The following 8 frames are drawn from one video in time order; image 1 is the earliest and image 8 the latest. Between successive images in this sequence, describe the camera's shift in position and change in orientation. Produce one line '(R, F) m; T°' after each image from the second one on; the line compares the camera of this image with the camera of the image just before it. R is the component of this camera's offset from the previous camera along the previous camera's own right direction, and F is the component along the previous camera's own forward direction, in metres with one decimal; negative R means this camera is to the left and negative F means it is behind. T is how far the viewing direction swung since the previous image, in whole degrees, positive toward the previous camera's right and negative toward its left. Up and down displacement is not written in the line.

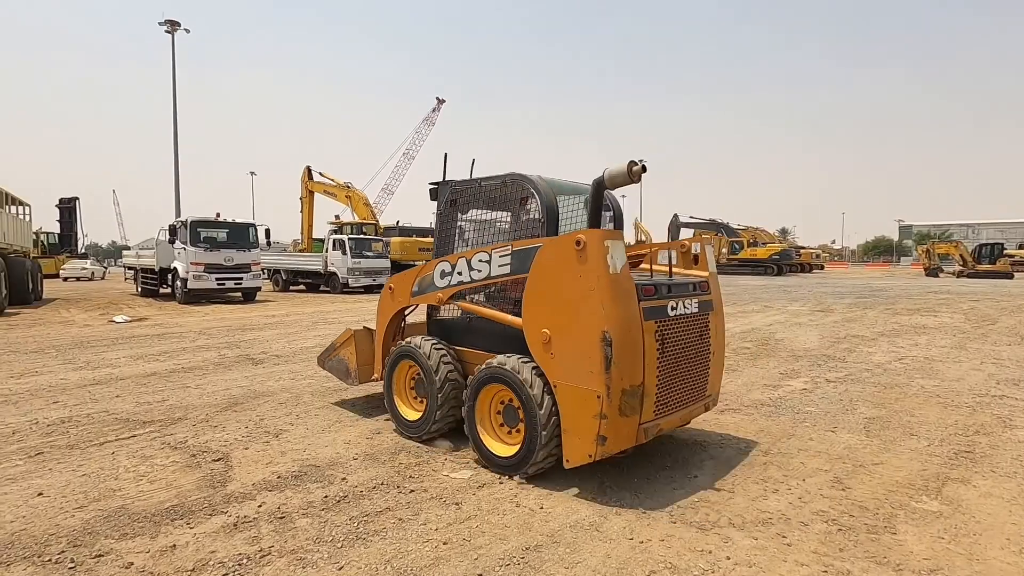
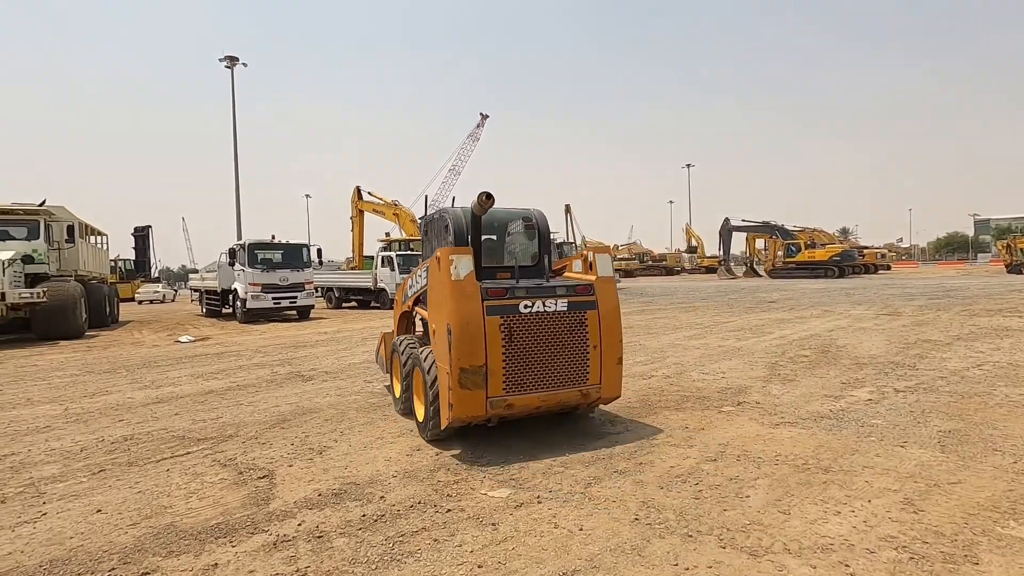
(+0.1, +0.1) m; -5°
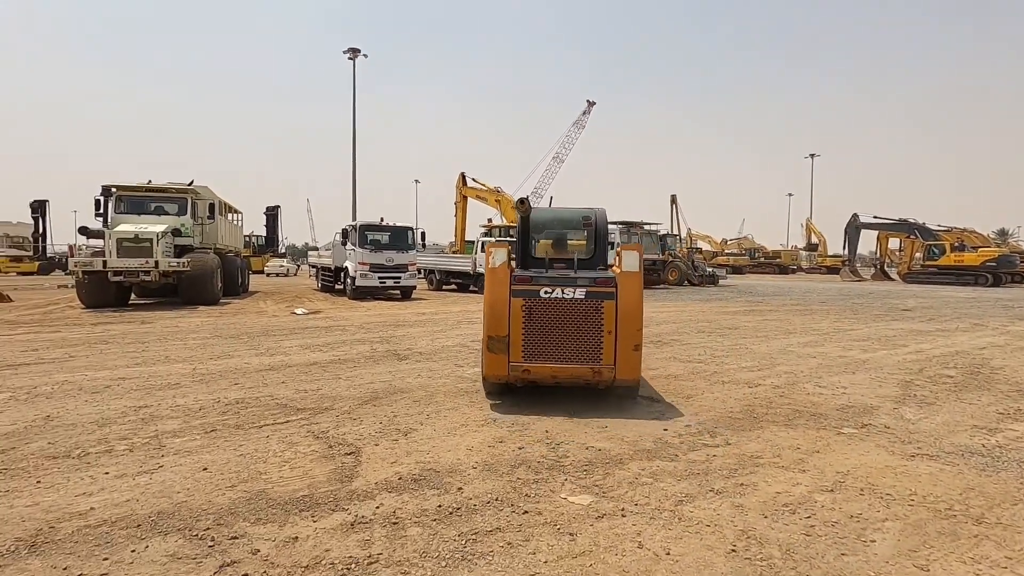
(0.0, +0.2) m; -10°
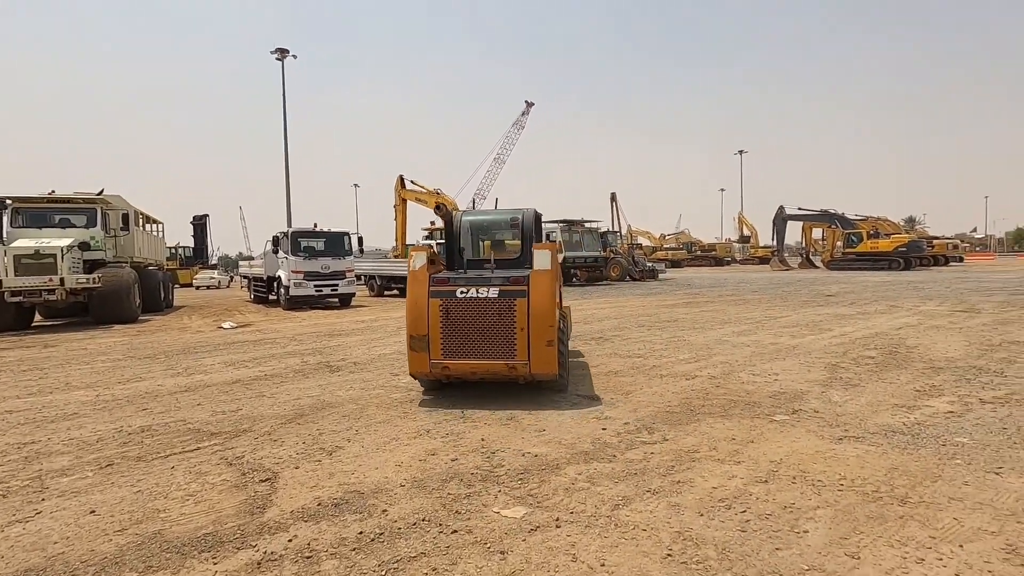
(+0.2, +0.2) m; +6°
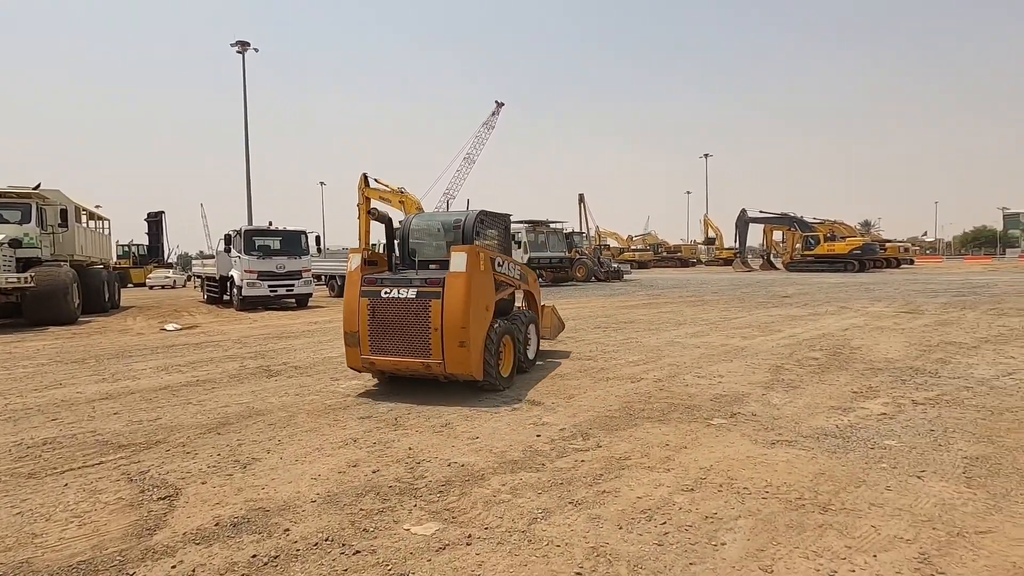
(+0.4, +0.2) m; +3°
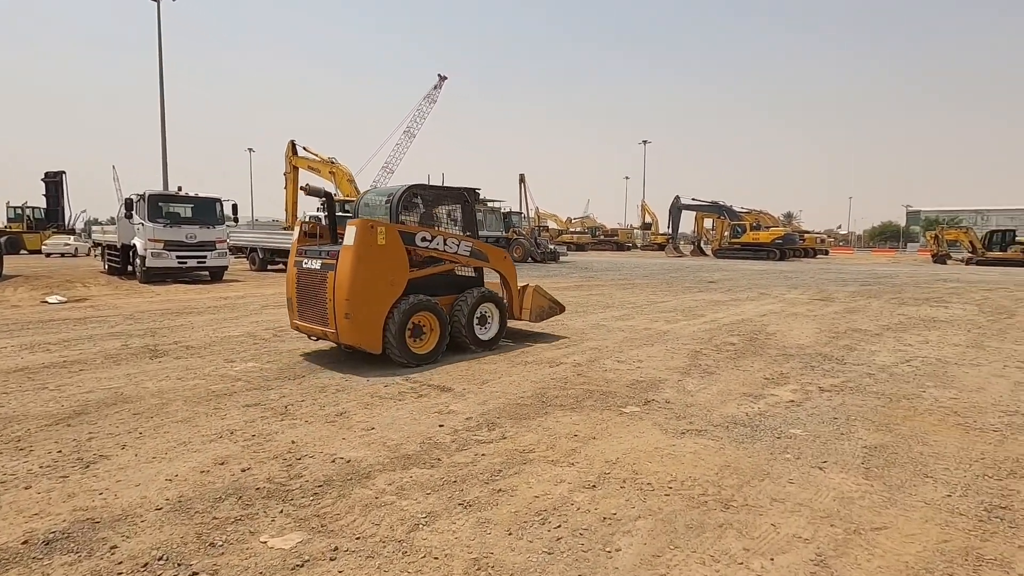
(+0.3, +0.4) m; +6°
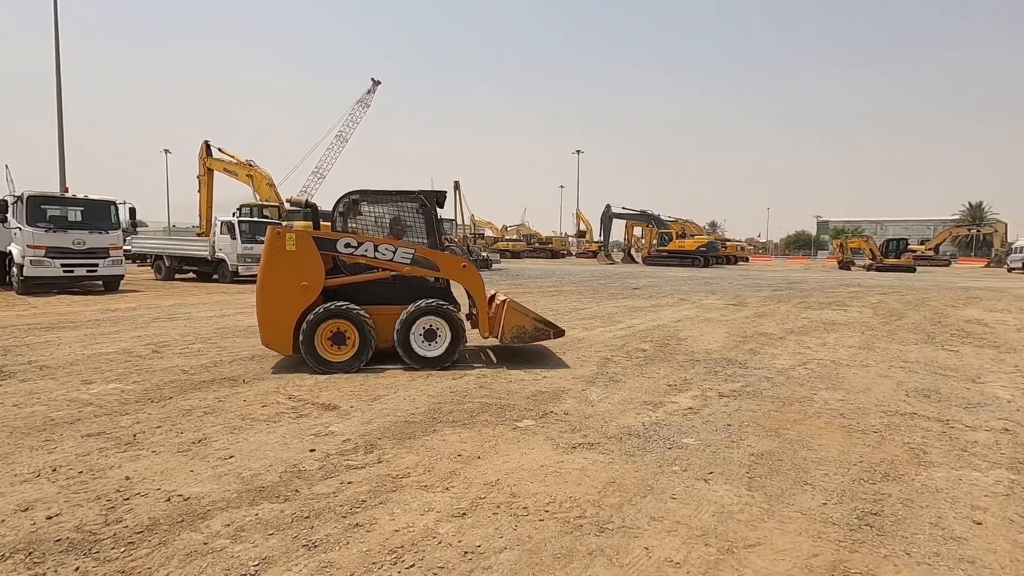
(+0.5, +0.3) m; +7°
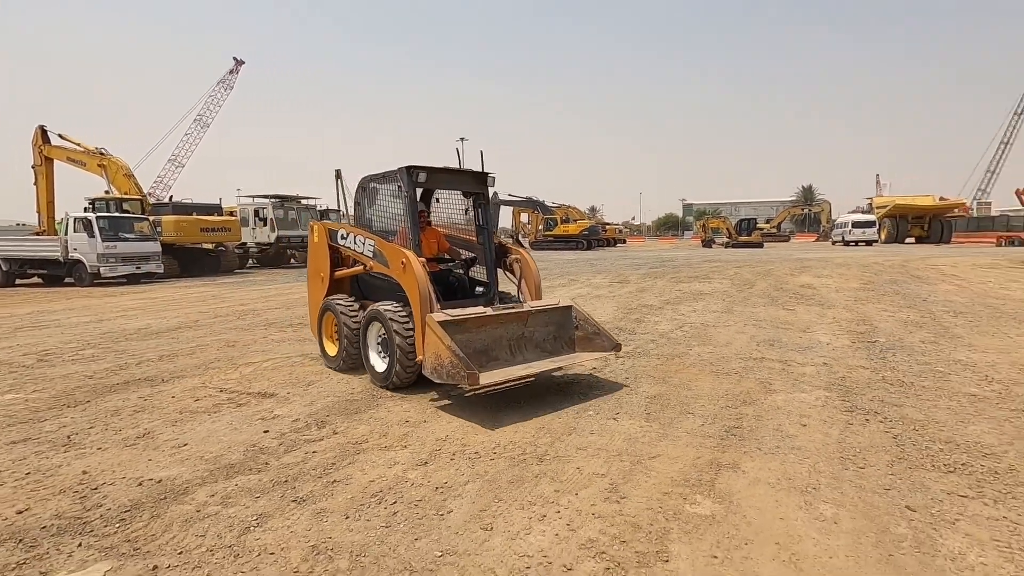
(-0.4, -0.6) m; +12°
